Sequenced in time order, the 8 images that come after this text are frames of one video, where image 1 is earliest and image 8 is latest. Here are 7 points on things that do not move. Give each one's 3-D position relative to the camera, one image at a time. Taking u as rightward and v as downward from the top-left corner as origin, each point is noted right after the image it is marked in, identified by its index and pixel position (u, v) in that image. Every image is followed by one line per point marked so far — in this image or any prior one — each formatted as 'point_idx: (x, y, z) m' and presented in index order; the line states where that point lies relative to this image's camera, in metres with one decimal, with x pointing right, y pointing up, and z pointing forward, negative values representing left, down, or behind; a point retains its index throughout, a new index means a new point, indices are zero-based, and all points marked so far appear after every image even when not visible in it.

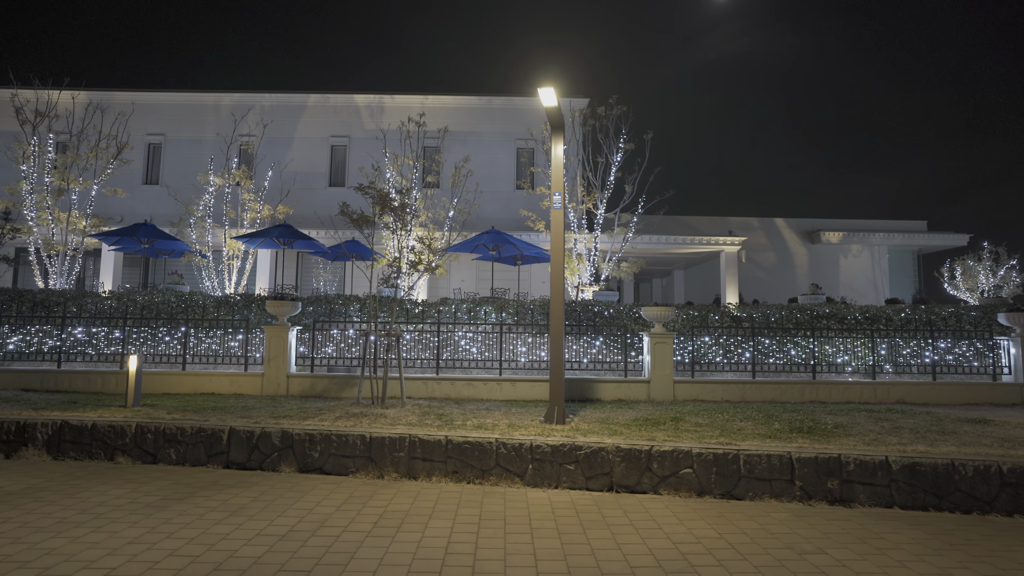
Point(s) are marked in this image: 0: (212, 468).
0: (-5.2, -3.2, +6.6) m
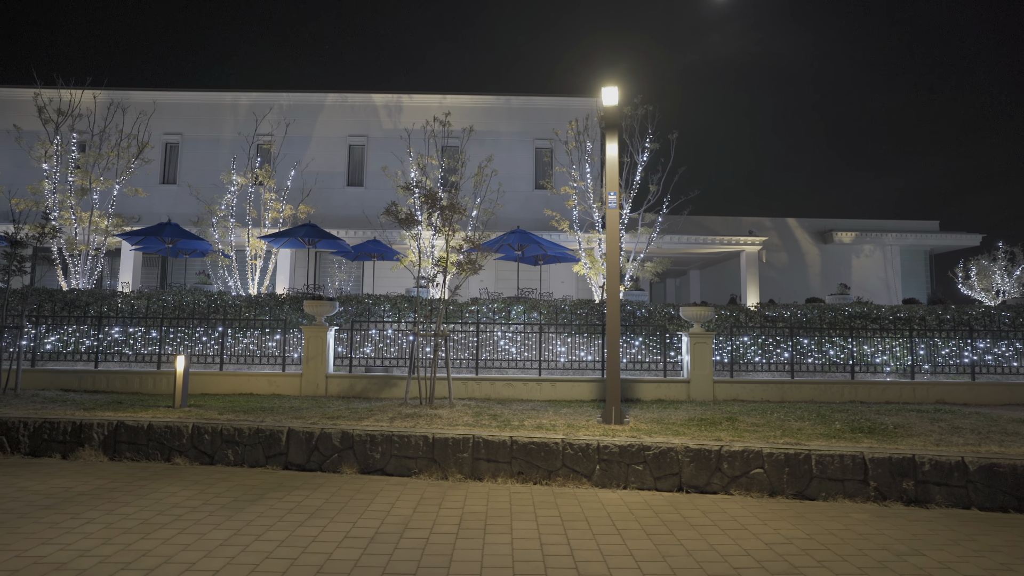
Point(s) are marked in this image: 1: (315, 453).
0: (-4.2, -3.2, +6.6) m
1: (-3.4, -2.9, +6.6) m
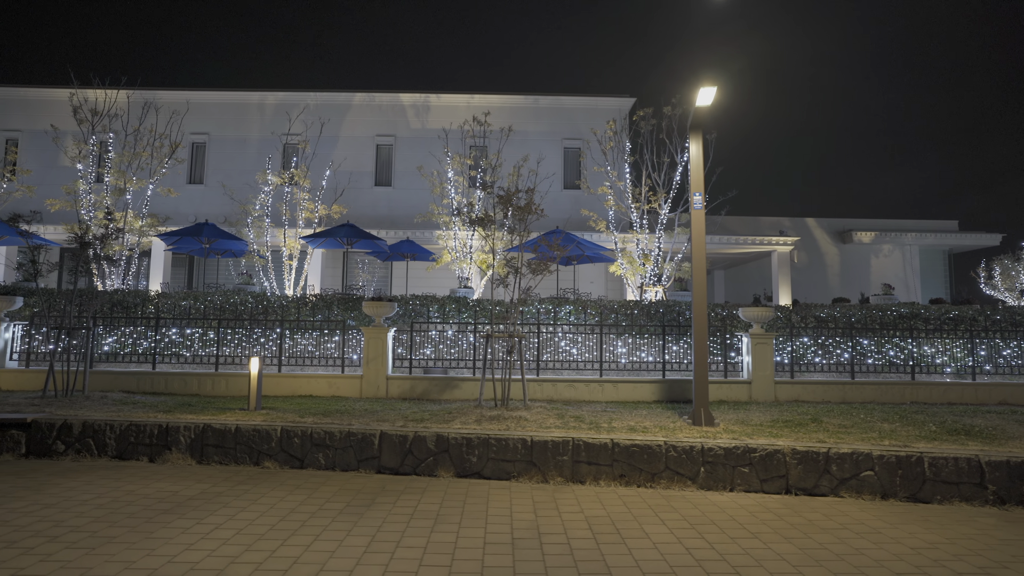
0: (-2.5, -3.2, +6.6) m
1: (-1.8, -2.9, +6.5) m
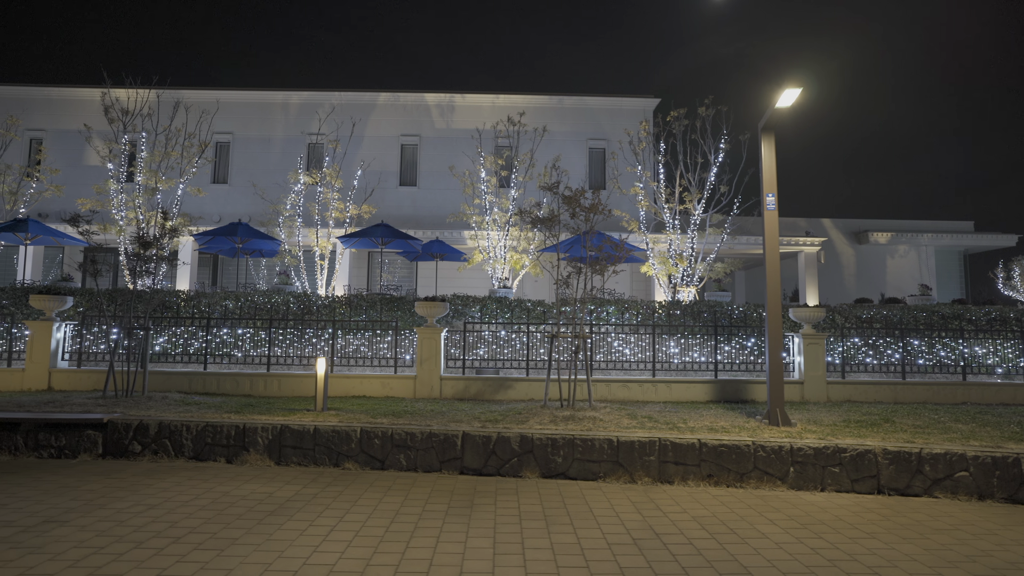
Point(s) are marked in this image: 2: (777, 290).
0: (-1.1, -3.2, +6.6) m
1: (-0.3, -2.9, +6.5) m
2: (+5.1, 0.0, +7.3) m
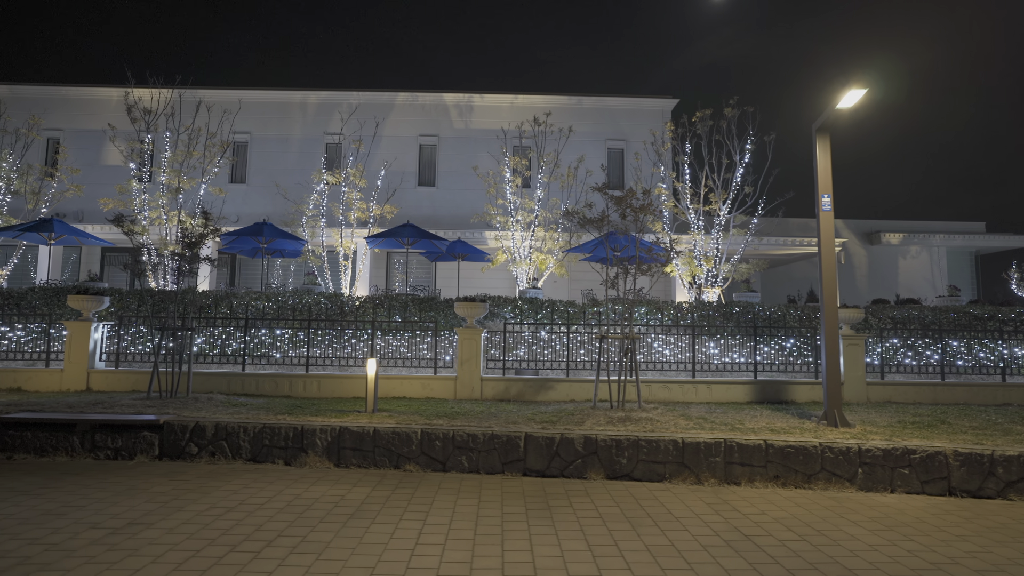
0: (0.0, -3.2, +6.5) m
1: (+0.7, -2.9, +6.5) m
2: (+6.2, -0.1, +7.3) m
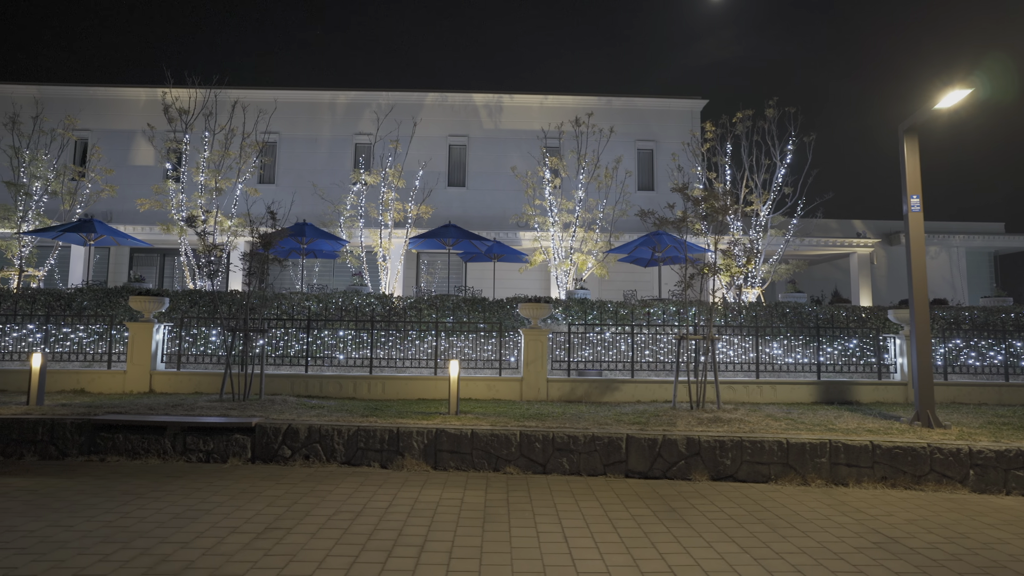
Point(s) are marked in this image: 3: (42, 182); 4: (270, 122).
0: (+1.7, -3.2, +6.5) m
1: (+2.5, -2.9, +6.5) m
2: (+7.9, -0.1, +7.3) m
3: (-20.4, +4.6, +16.5) m
4: (-12.3, +8.4, +19.3) m
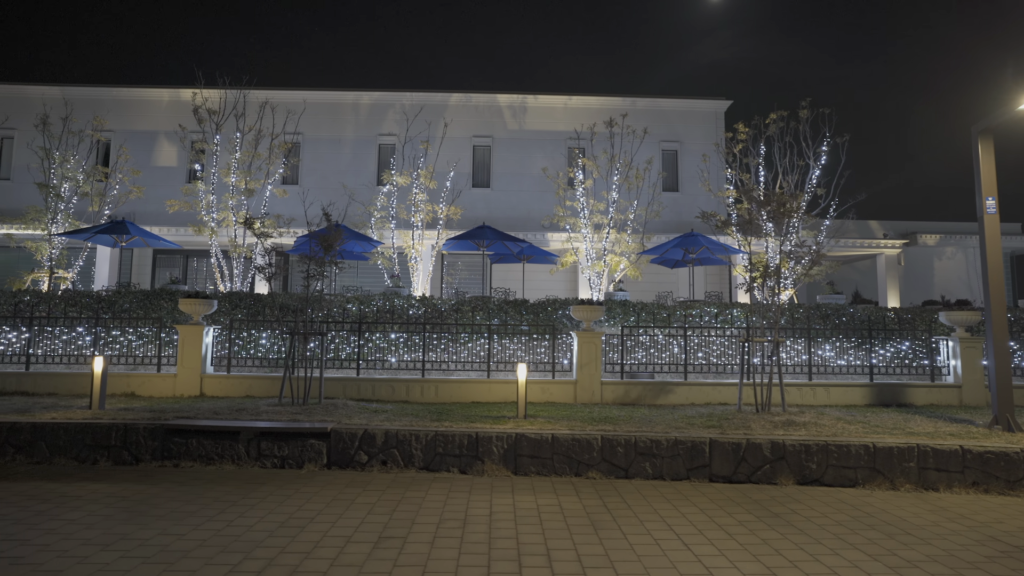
0: (+3.1, -3.3, +6.4) m
1: (+3.9, -3.0, +6.4) m
2: (+9.3, -0.1, +7.3) m
3: (-19.0, +4.5, +16.3) m
4: (-11.0, +8.3, +19.2) m
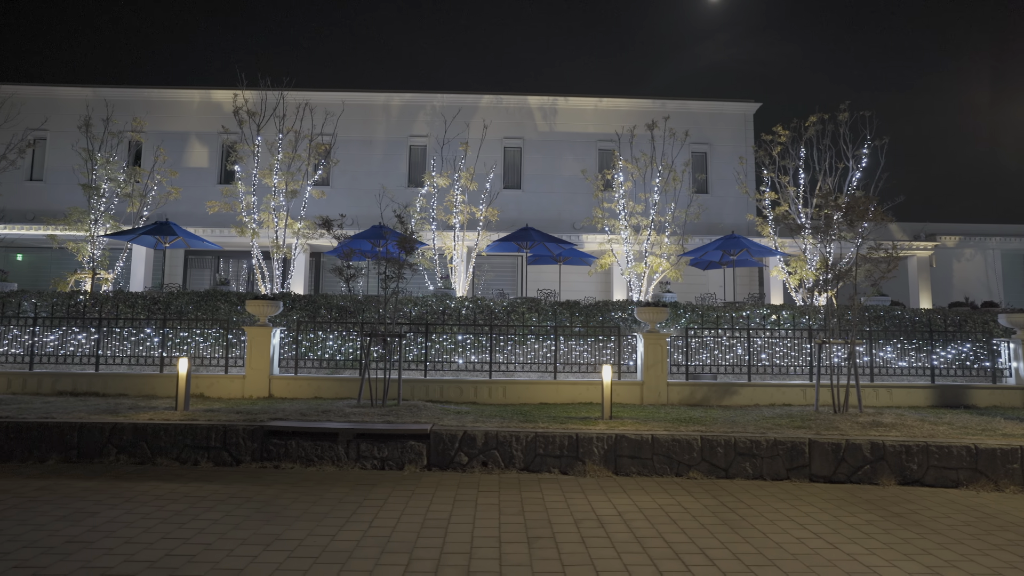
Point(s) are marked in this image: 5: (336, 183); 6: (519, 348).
0: (+4.9, -3.3, +6.5) m
1: (+5.6, -3.0, +6.4) m
2: (+11.1, -0.1, +7.3) m
3: (-17.3, +4.5, +16.3) m
4: (-9.3, +8.3, +19.2) m
5: (-8.7, +5.3, +19.1) m
6: (+0.1, -1.6, +10.1) m
